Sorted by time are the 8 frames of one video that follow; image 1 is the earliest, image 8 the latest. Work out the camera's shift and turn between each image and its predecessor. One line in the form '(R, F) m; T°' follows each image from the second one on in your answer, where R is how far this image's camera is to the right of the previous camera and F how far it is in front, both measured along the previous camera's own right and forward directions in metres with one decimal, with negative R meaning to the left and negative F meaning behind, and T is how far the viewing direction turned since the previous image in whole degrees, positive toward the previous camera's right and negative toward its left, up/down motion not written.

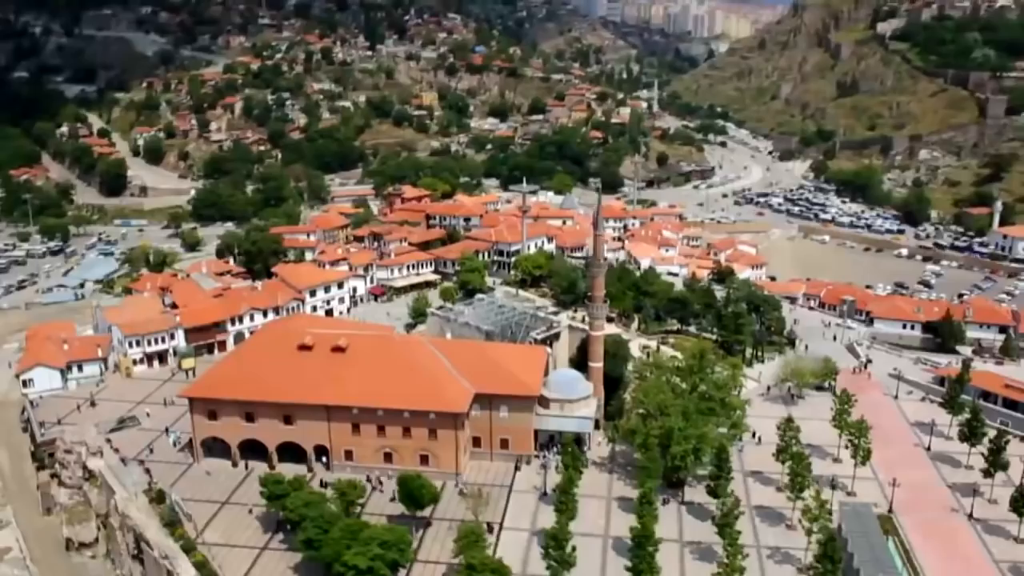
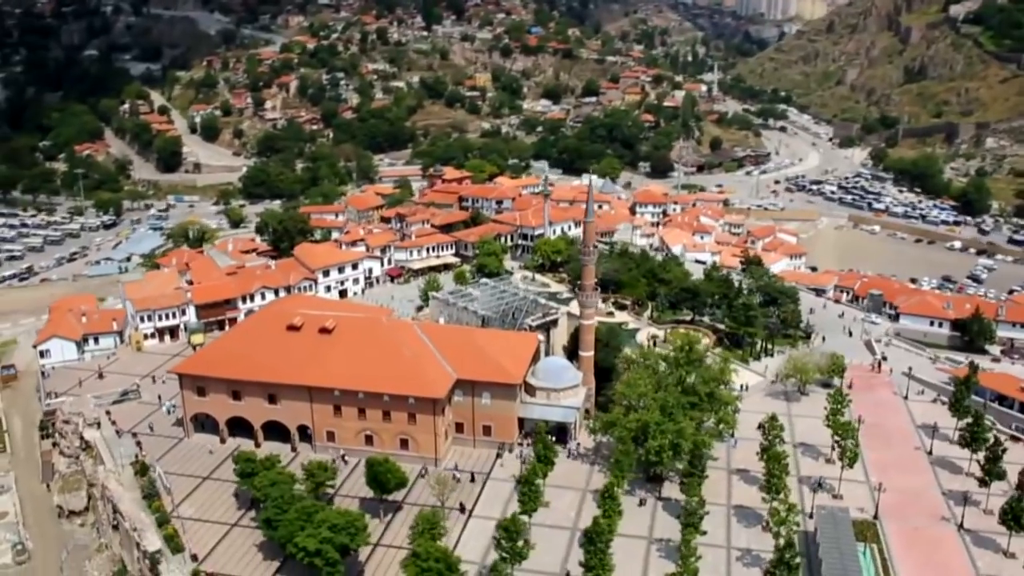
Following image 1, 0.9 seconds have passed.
(+4.2, +0.8) m; -4°
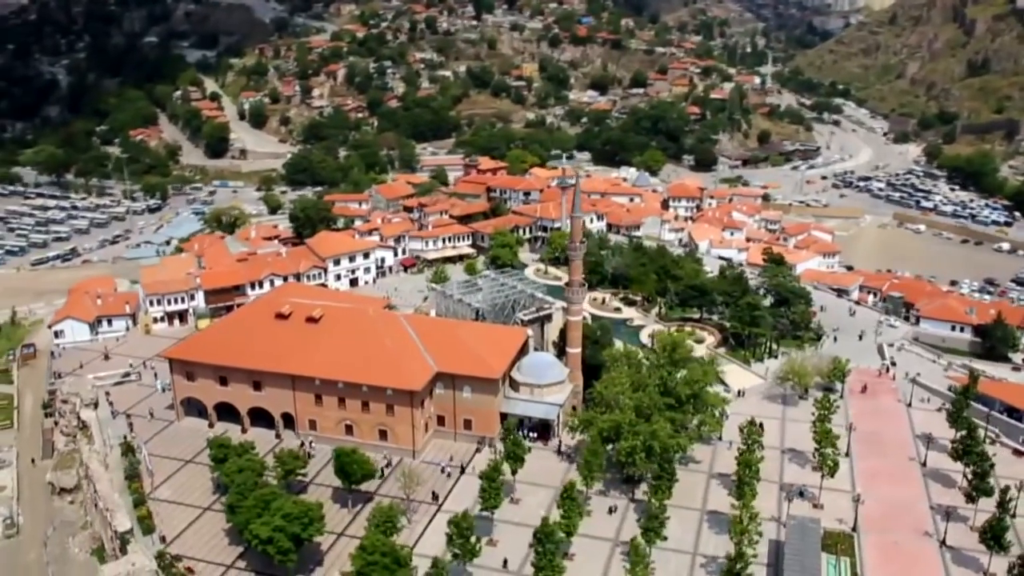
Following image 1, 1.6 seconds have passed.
(+3.8, +0.6) m; -4°
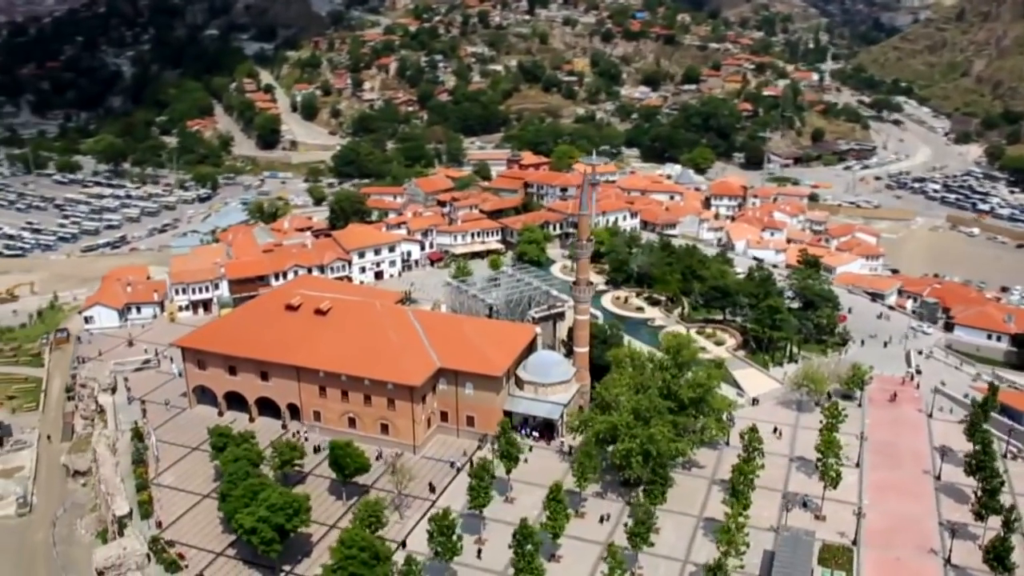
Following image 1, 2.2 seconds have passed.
(+2.7, +0.5) m; -4°
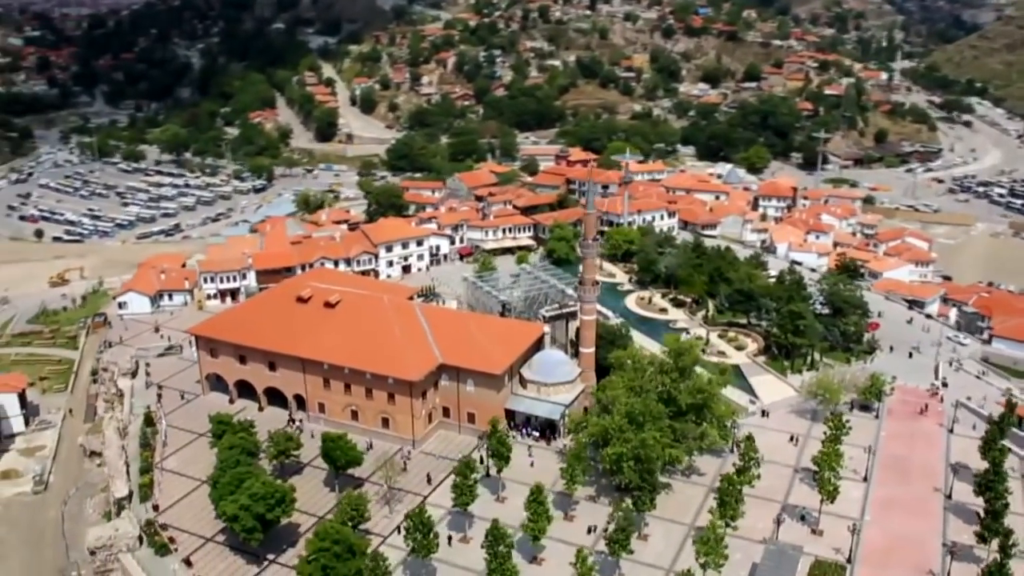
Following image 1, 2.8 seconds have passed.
(+3.1, +0.4) m; -4°
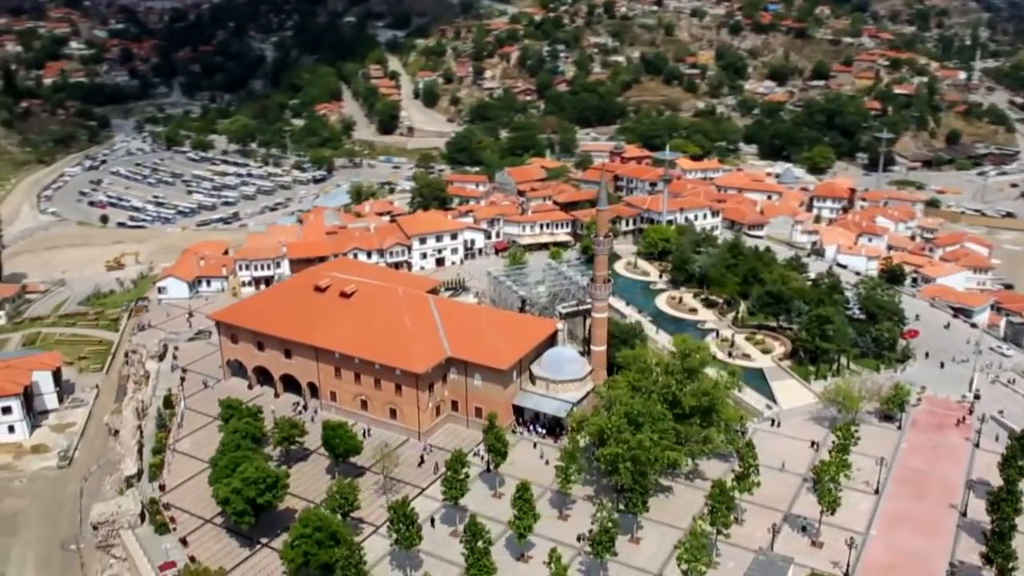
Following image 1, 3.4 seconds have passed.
(+3.1, +0.3) m; -4°
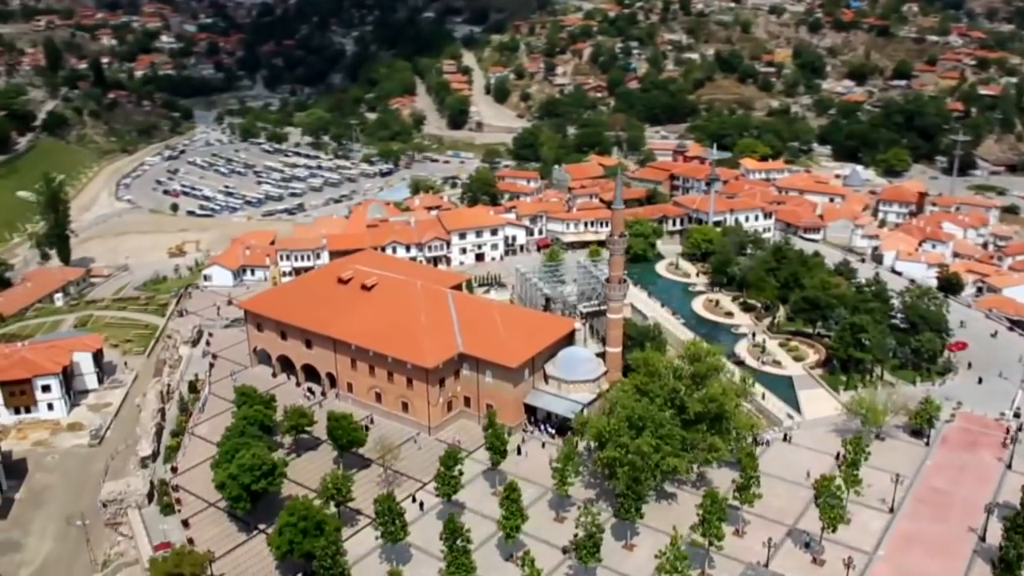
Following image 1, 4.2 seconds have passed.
(+3.4, +0.4) m; -5°
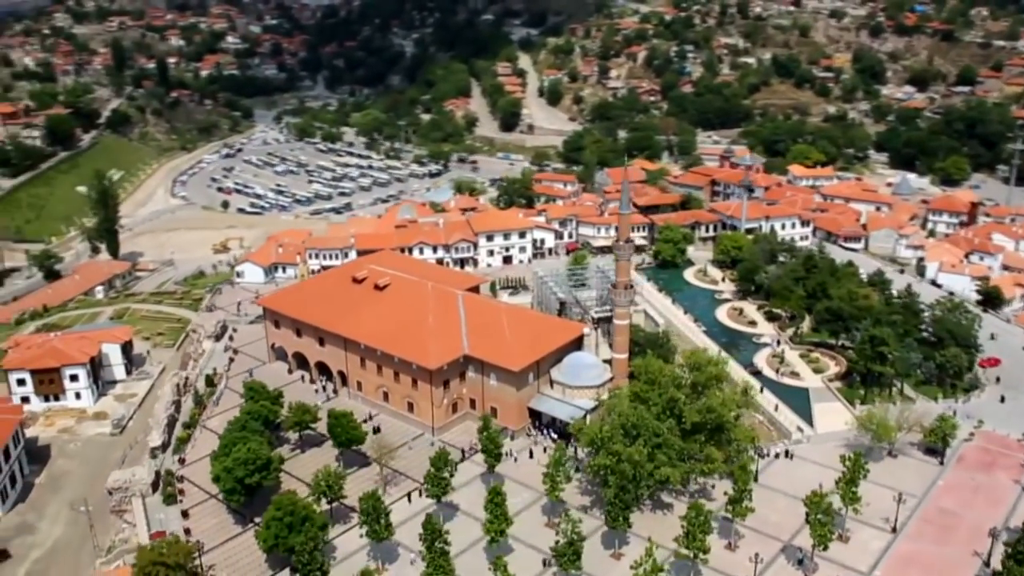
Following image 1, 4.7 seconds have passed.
(+2.8, 0.0) m; -4°
